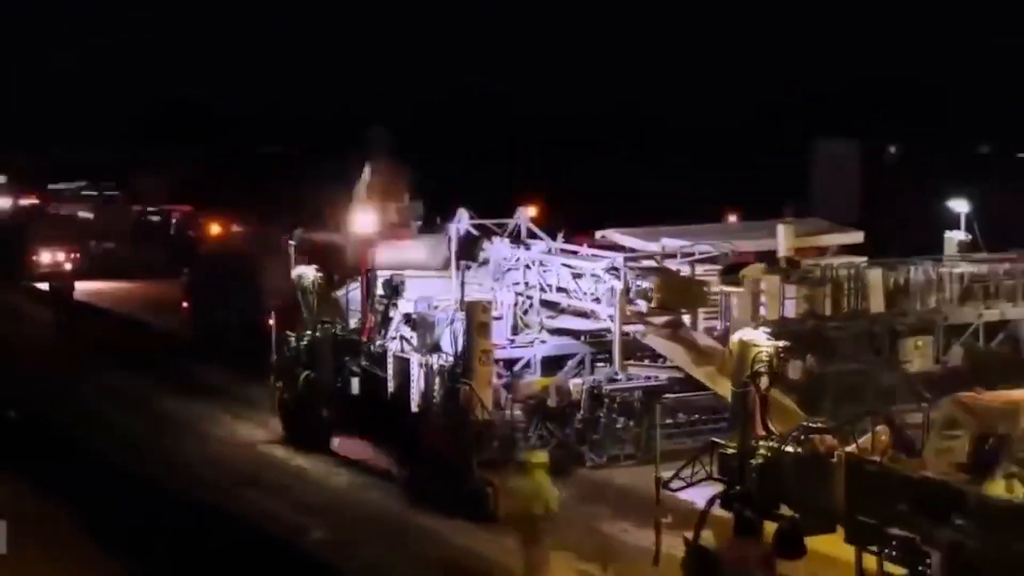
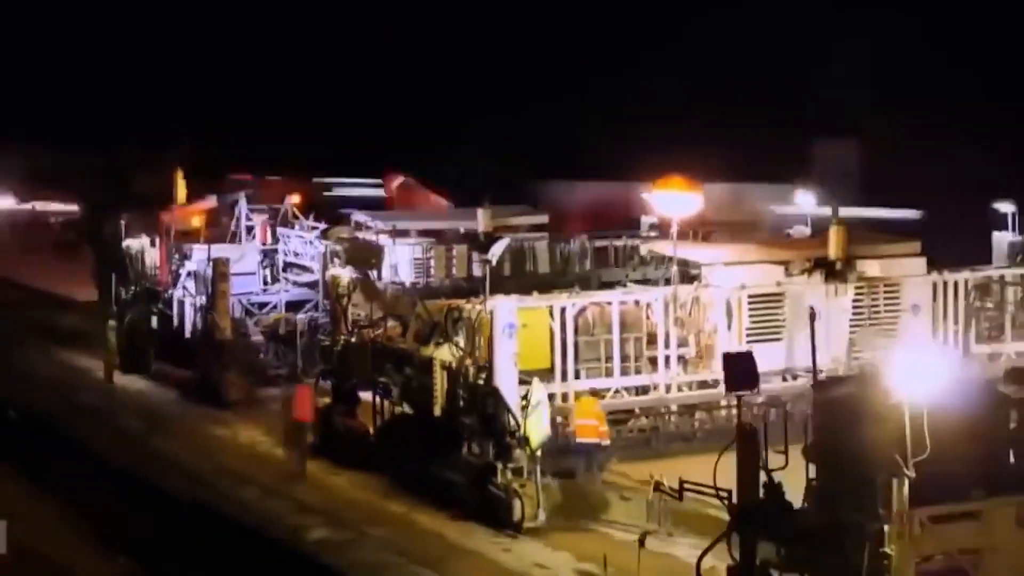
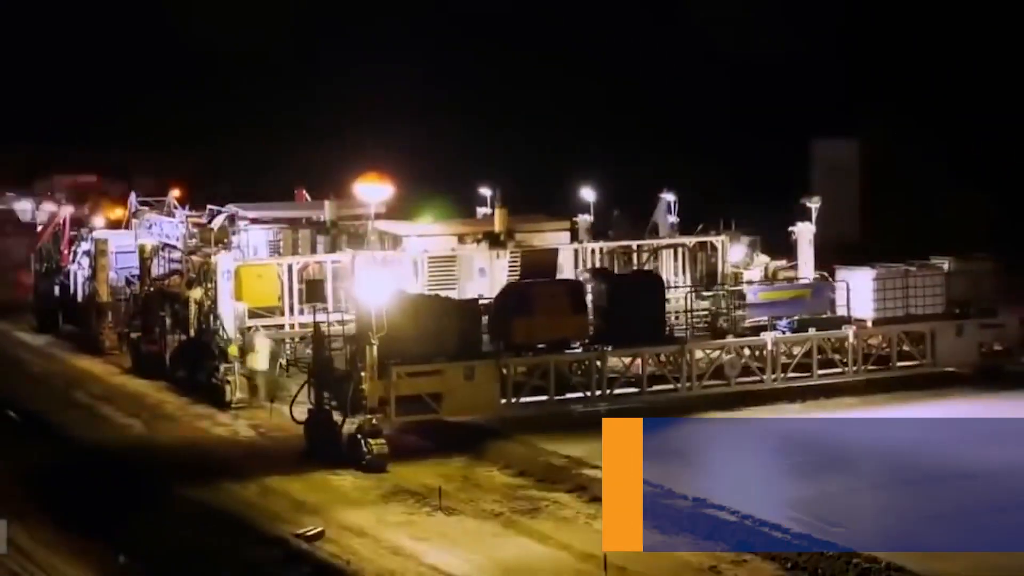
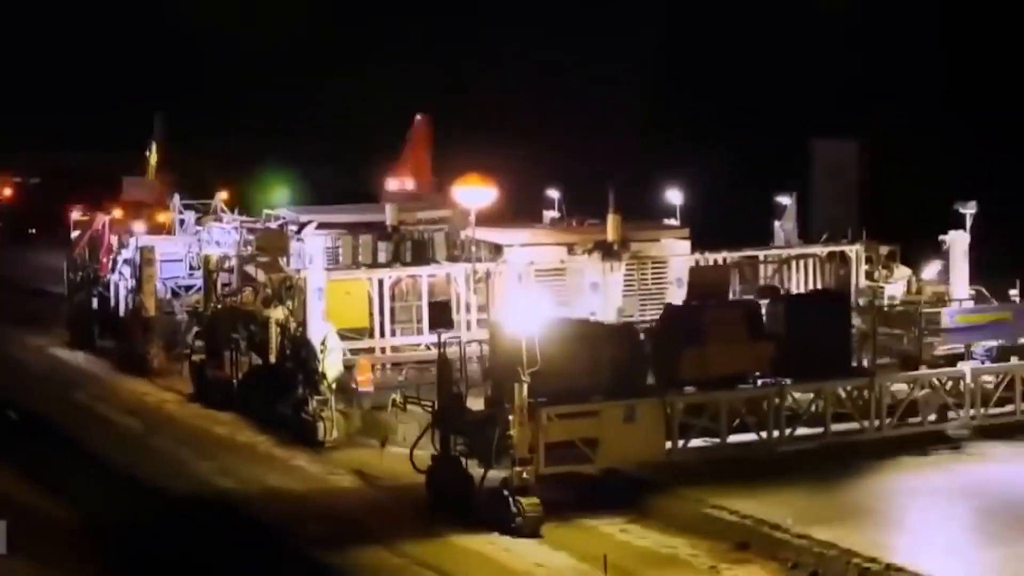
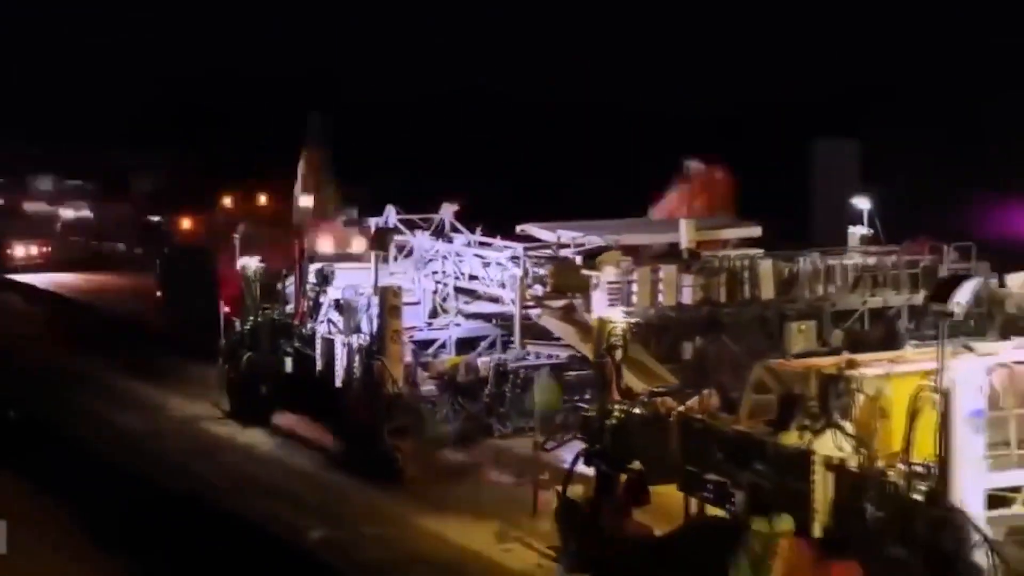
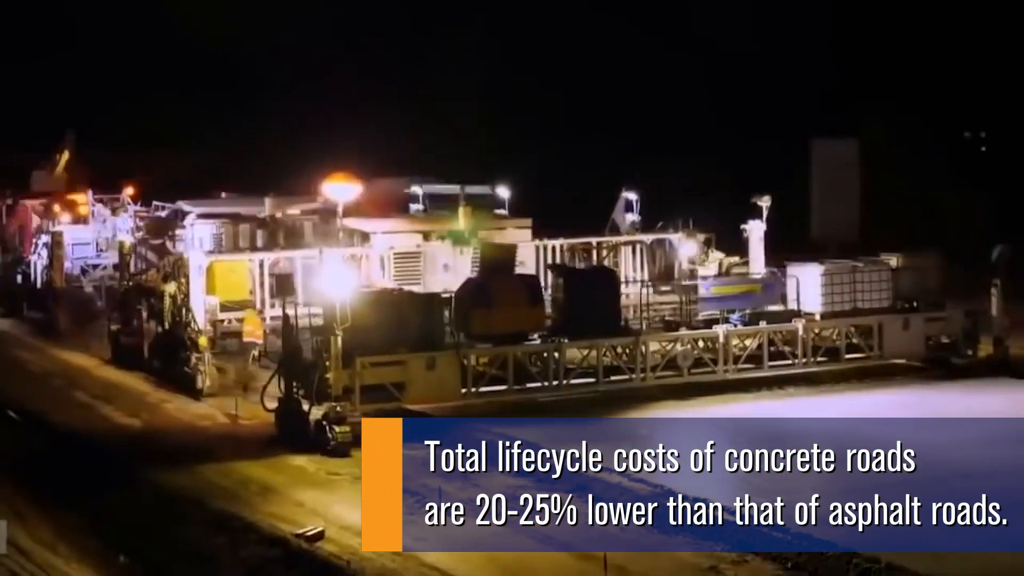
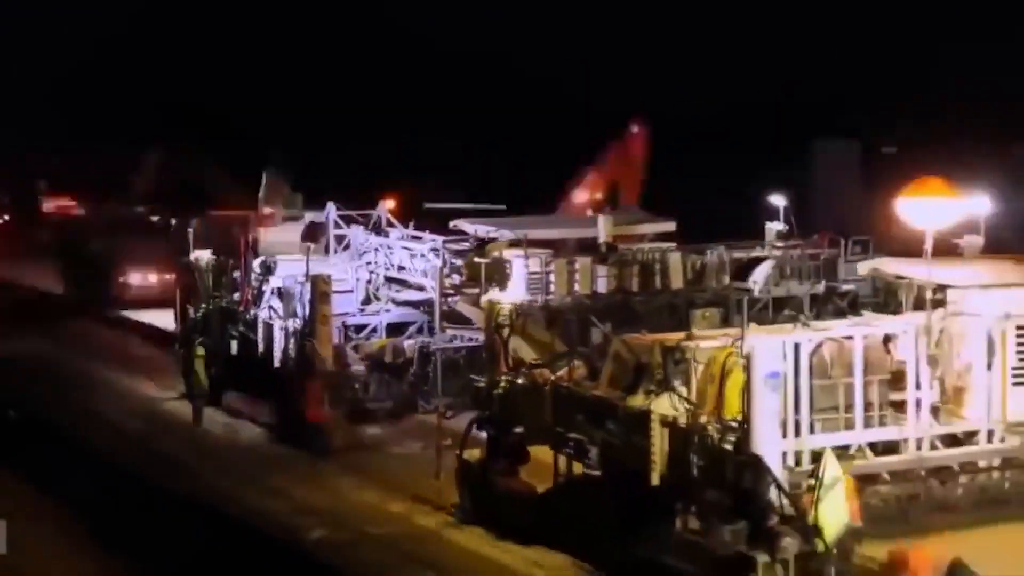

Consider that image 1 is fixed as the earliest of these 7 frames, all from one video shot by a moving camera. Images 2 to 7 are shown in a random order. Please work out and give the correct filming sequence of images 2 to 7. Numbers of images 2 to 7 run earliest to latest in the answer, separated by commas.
5, 7, 2, 4, 3, 6
